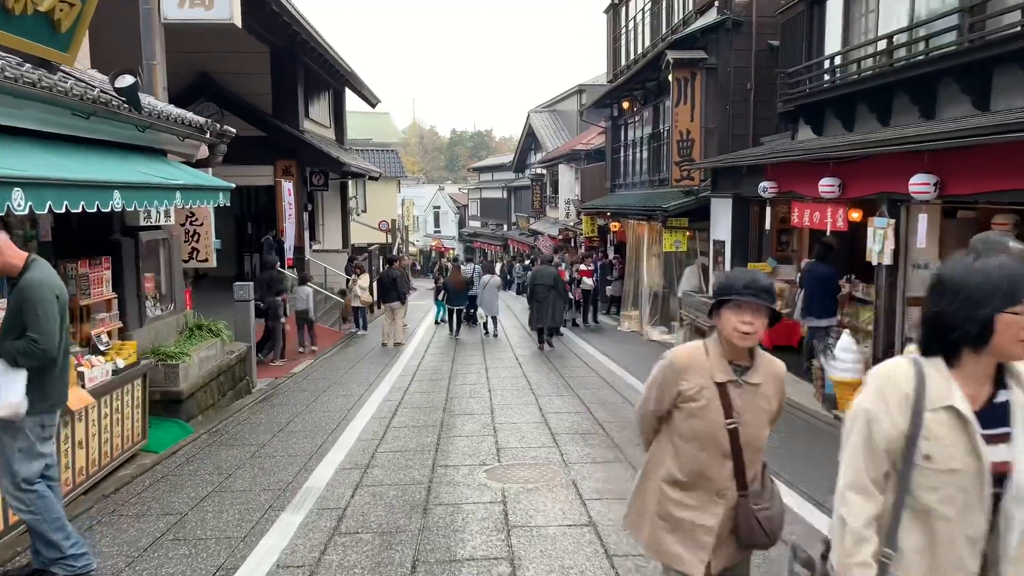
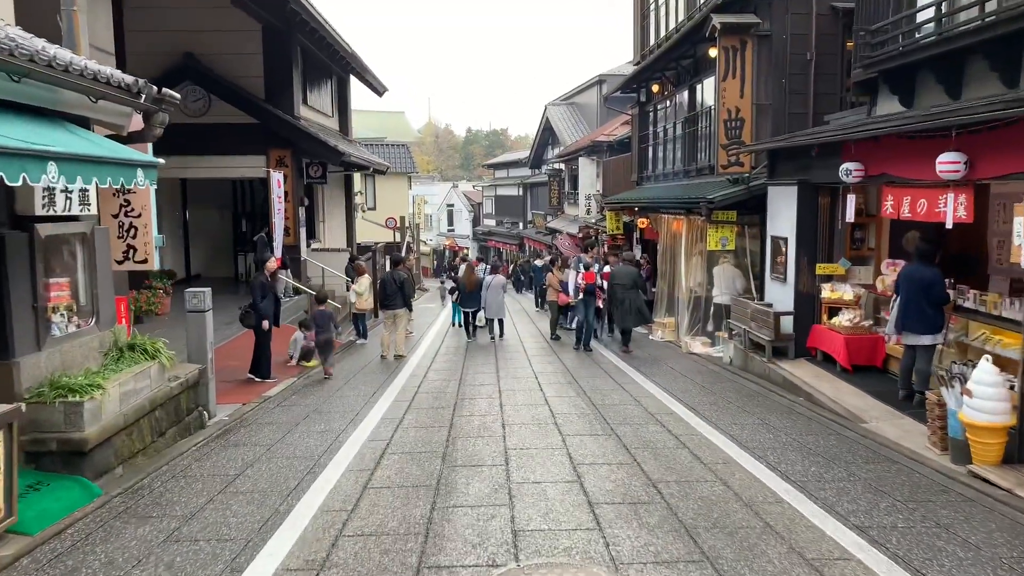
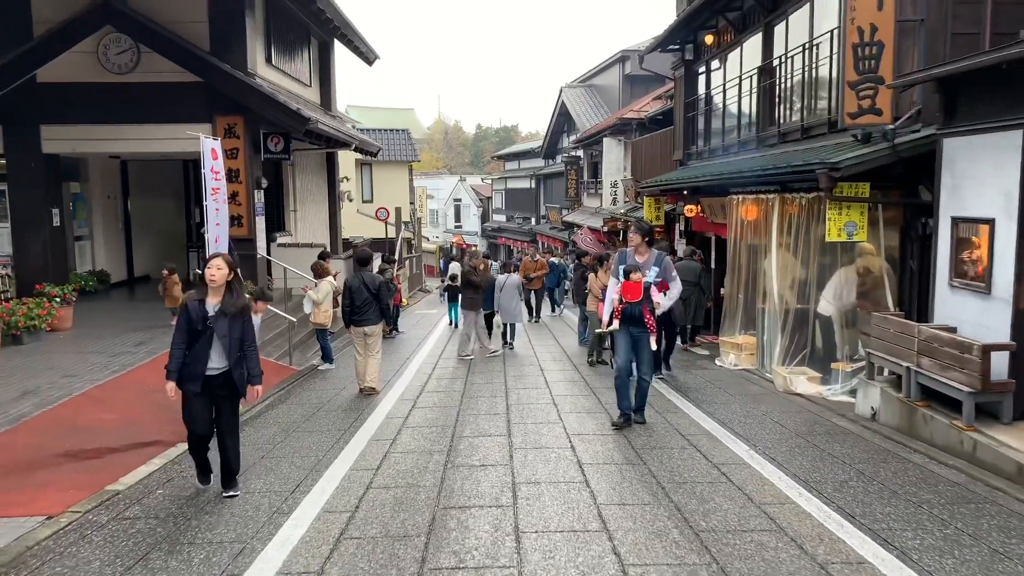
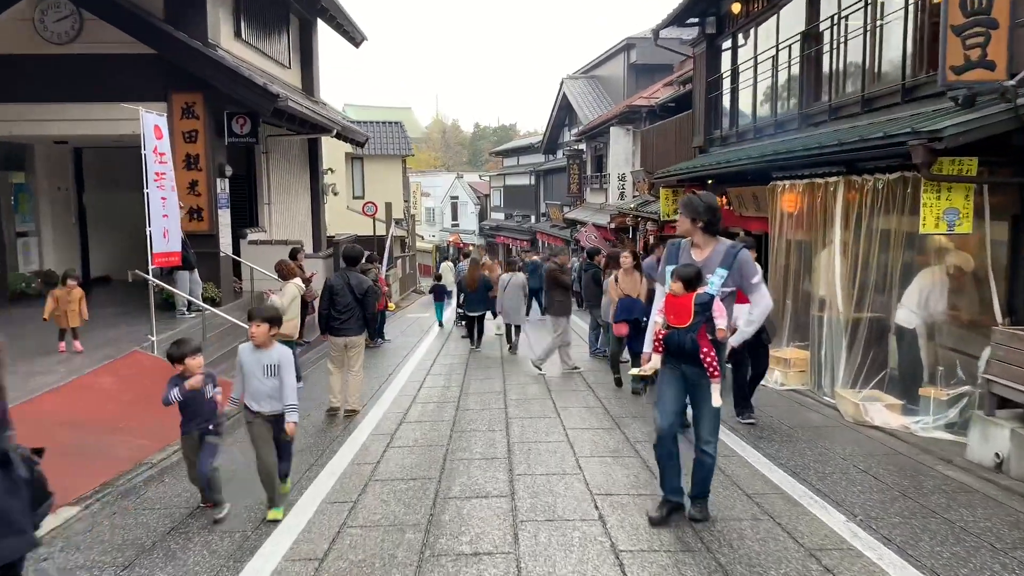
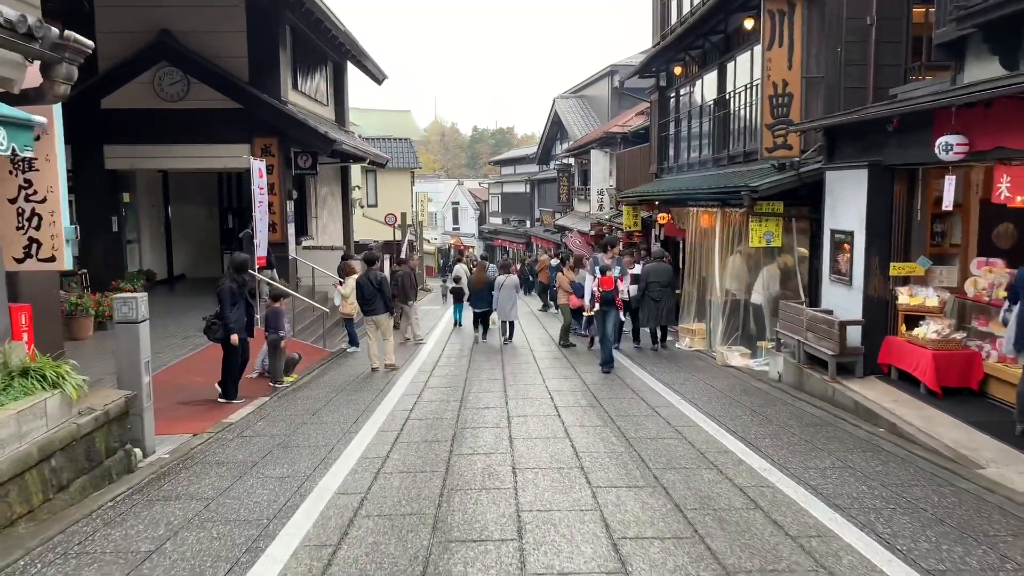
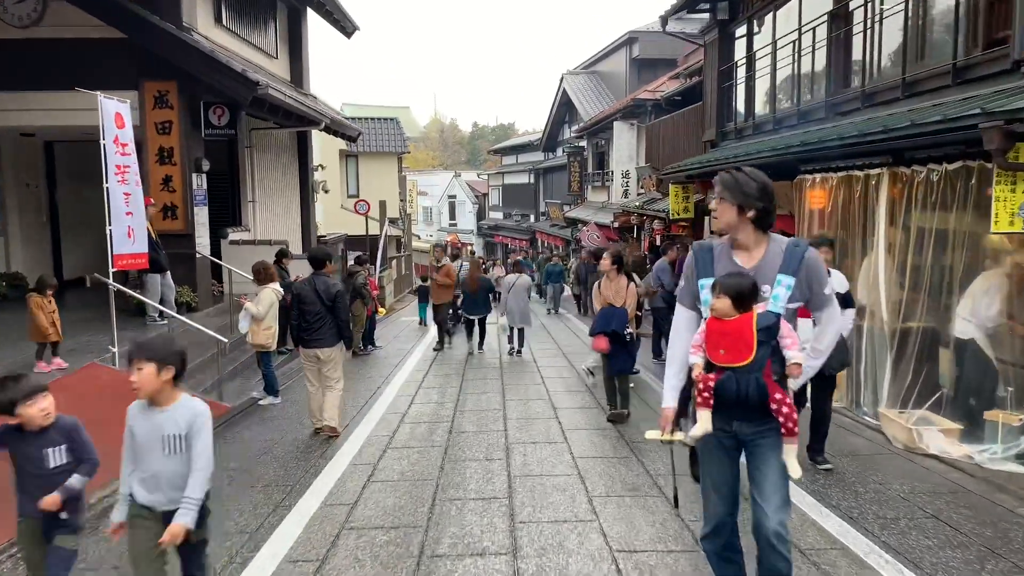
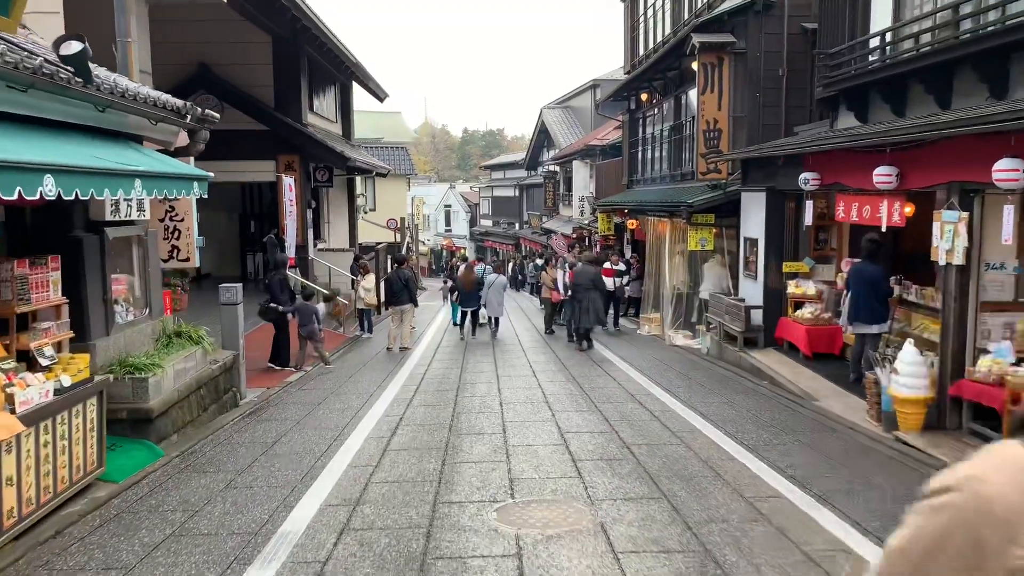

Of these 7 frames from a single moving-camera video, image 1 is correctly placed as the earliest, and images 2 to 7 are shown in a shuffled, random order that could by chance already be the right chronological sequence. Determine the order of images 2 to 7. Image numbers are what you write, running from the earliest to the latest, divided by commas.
7, 2, 5, 3, 4, 6
